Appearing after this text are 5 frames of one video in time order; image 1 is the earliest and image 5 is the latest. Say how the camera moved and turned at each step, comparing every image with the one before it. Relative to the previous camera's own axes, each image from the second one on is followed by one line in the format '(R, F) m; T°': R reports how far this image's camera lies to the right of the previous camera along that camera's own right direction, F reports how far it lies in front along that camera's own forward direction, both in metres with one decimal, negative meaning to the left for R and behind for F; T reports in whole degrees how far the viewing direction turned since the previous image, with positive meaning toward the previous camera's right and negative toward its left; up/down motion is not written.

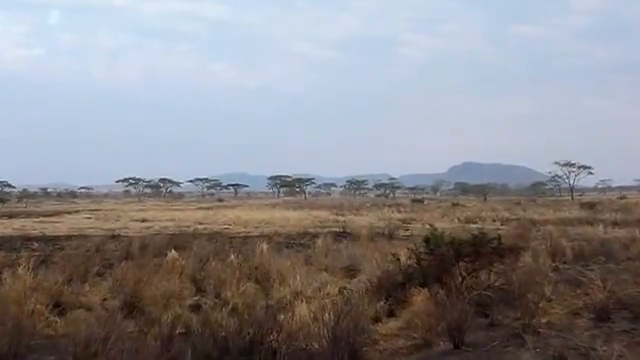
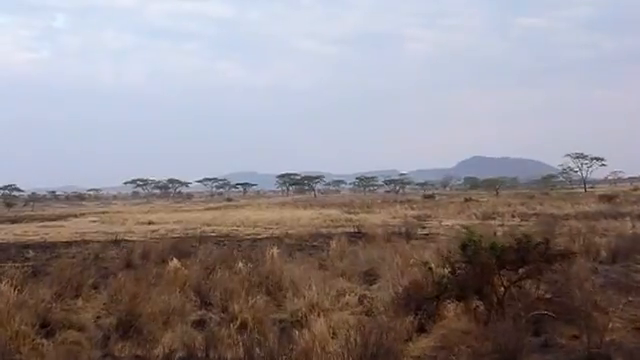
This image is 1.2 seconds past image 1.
(-0.1, +1.4) m; -1°
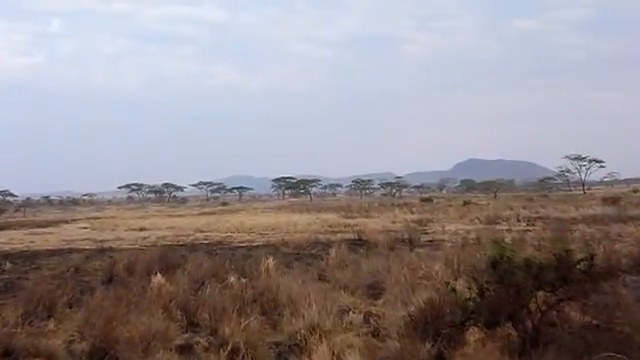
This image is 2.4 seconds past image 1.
(-0.1, +1.3) m; 0°
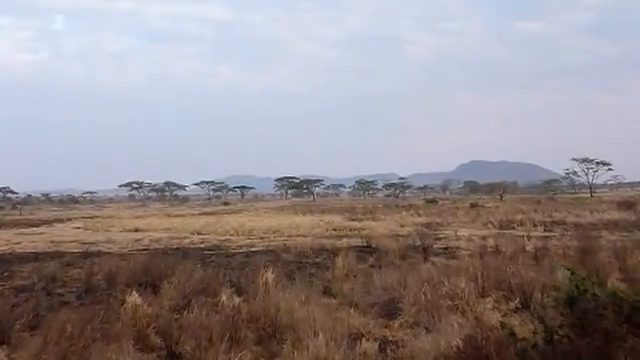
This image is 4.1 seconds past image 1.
(-0.1, +1.9) m; 0°
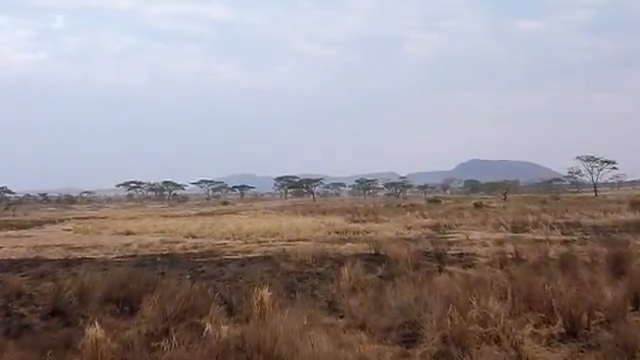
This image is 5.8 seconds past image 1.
(-0.1, +1.9) m; 0°
